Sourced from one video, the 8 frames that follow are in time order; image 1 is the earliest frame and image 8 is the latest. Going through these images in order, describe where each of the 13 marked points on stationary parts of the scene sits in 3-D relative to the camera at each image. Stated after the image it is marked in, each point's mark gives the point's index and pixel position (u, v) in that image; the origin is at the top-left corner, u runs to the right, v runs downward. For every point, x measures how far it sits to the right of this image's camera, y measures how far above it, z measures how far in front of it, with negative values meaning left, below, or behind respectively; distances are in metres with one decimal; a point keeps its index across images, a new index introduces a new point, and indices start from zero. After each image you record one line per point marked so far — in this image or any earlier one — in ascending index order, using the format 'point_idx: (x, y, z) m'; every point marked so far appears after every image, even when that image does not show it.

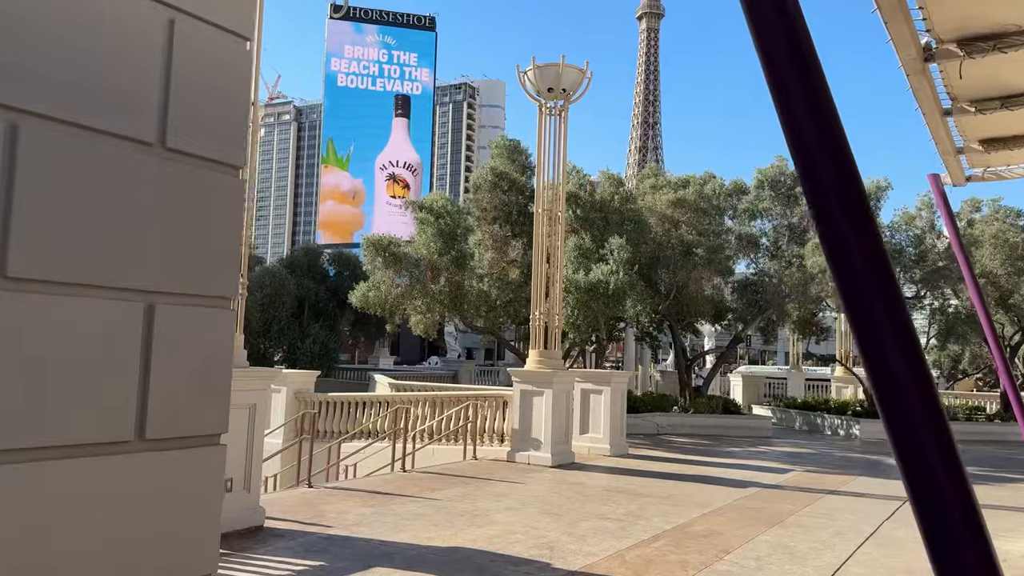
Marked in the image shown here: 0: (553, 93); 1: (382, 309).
0: (+0.6, +2.9, +11.8) m
1: (-2.8, -0.4, +16.9) m
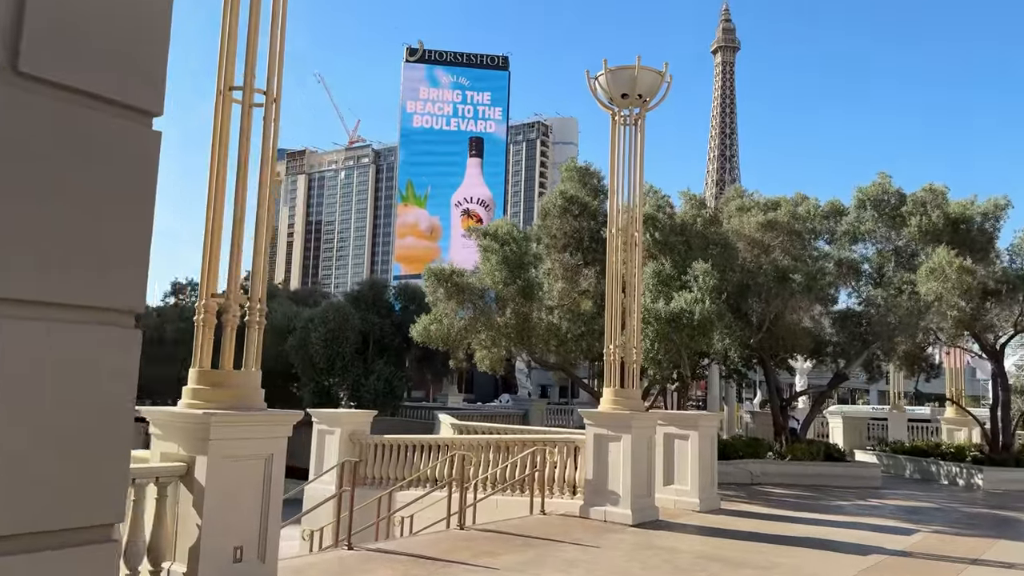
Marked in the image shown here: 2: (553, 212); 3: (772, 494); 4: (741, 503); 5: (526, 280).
0: (+1.5, +2.5, +10.6) m
1: (-1.4, -1.1, +15.8) m
2: (+0.8, +1.5, +16.1) m
3: (+4.7, -3.7, +14.4) m
4: (+3.7, -3.4, +12.7) m
5: (+0.3, +0.2, +15.1) m
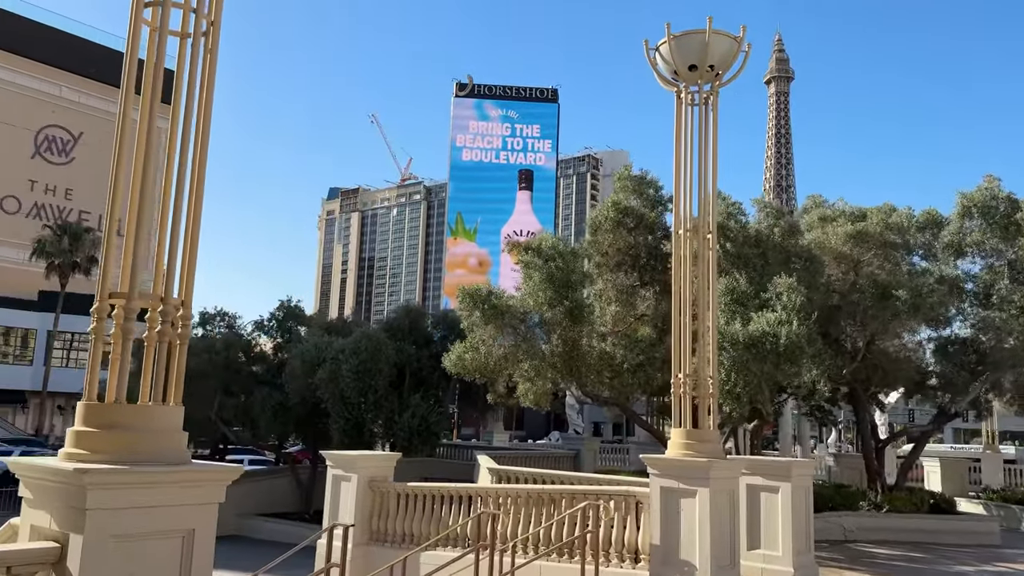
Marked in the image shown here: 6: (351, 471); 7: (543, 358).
0: (+2.0, +2.3, +8.6) m
1: (-0.5, -1.5, +13.8) m
2: (+1.6, +1.1, +14.2) m
3: (+5.4, -4.0, +11.9) m
4: (+4.3, -3.7, +10.3) m
5: (+1.0, -0.2, +13.1) m
6: (-2.1, -2.4, +10.5) m
7: (+0.5, -1.2, +12.9) m
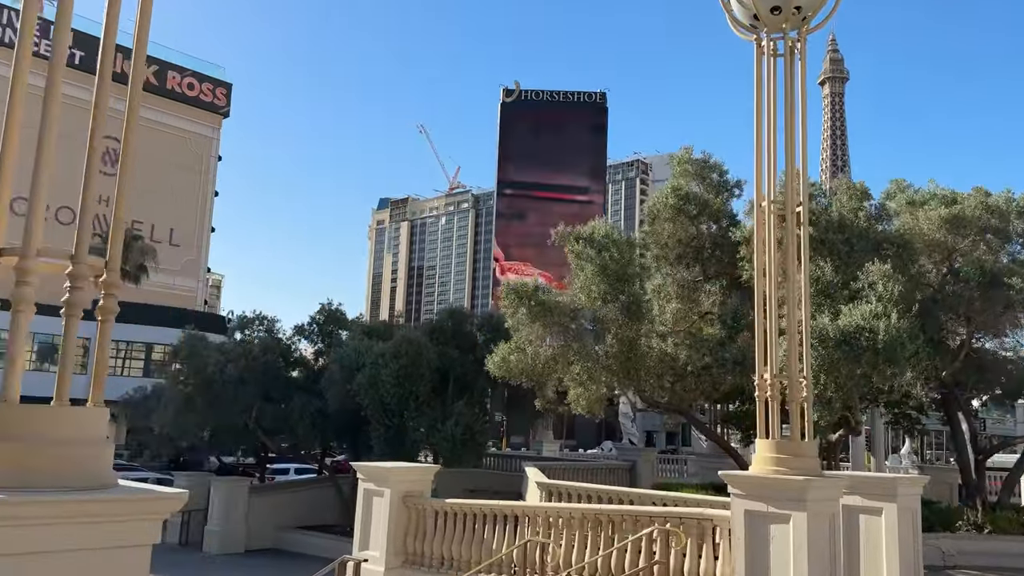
0: (+2.4, +2.5, +7.3) m
1: (+0.3, -1.4, +12.6) m
2: (+2.4, +1.2, +12.8) m
3: (+6.1, -3.9, +10.3) m
4: (+4.9, -3.5, +8.8) m
5: (+1.8, -0.1, +11.8) m
6: (-1.5, -2.3, +9.3) m
7: (+1.3, -1.1, +11.6) m
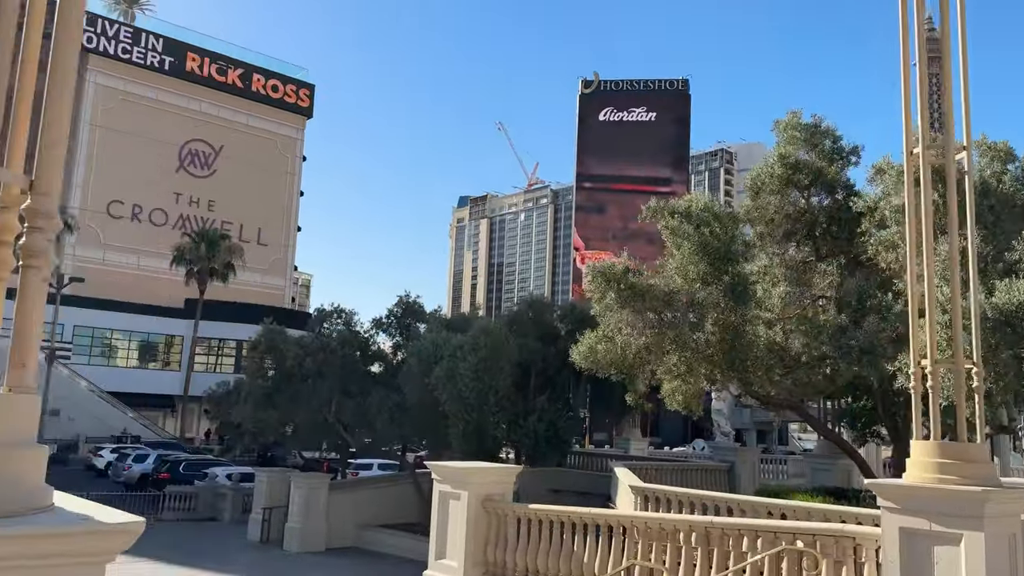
0: (+3.1, +2.7, +5.9) m
1: (+1.5, -1.2, +11.4) m
2: (+3.7, +1.5, +11.4) m
3: (+7.2, -3.6, +8.6) m
4: (+5.8, -3.2, +7.2) m
5: (+2.9, +0.2, +10.5) m
6: (-0.6, -2.1, +8.4) m
7: (+2.4, -0.8, +10.4) m
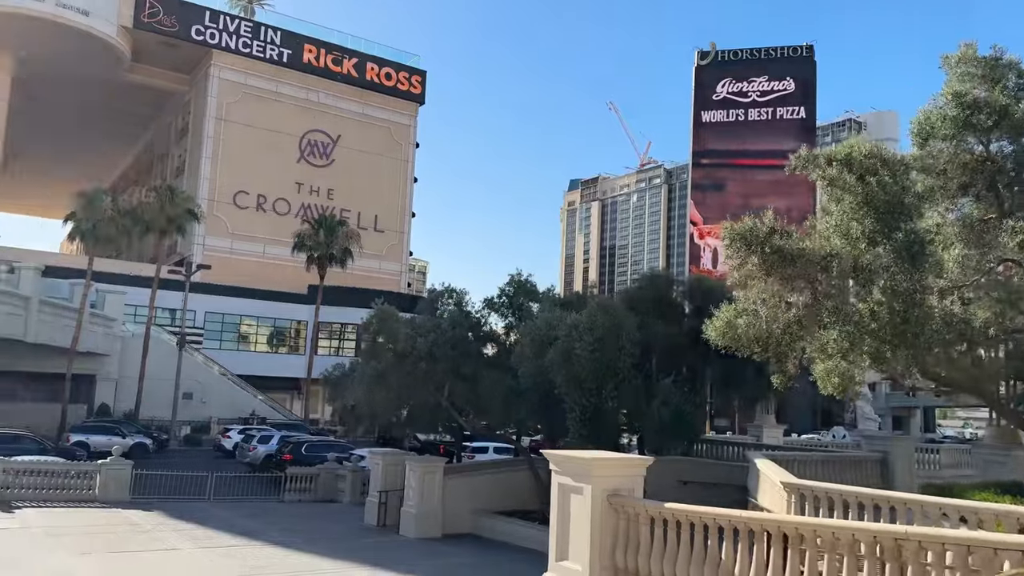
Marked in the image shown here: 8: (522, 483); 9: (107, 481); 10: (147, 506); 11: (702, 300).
0: (+3.8, +3.1, +4.2) m
1: (+3.1, -0.7, +10.0) m
2: (+5.2, +1.9, +9.6) m
3: (+8.3, -3.1, +6.4) m
4: (+6.7, -2.8, +5.2) m
5: (+4.4, +0.6, +8.8) m
6: (+0.6, -1.8, +7.3) m
7: (+3.9, -0.4, +8.8) m
8: (+0.3, -4.9, +19.9) m
9: (-9.5, -4.5, +18.6) m
10: (-8.6, -5.1, +18.7) m
11: (+4.0, -0.3, +16.9) m
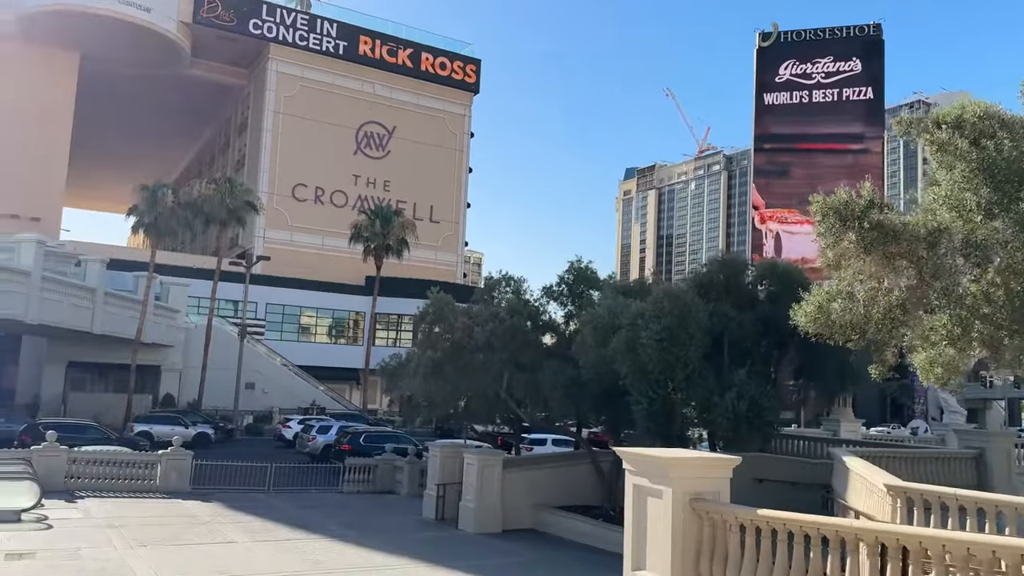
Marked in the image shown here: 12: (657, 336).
0: (+4.2, +3.2, +3.2) m
1: (+3.9, -0.5, +9.1) m
2: (+5.9, +2.1, +8.6) m
3: (+8.9, -2.9, +5.1) m
4: (+7.2, -2.7, +4.1) m
5: (+5.0, +0.8, +7.8) m
6: (+1.2, -1.6, +6.6) m
7: (+4.5, -0.2, +7.8) m
8: (+1.7, -4.6, +19.2) m
9: (-8.1, -4.3, +18.6) m
10: (-7.2, -4.9, +18.7) m
11: (+5.3, 0.0, +15.9) m
12: (+2.6, -0.8, +14.0) m
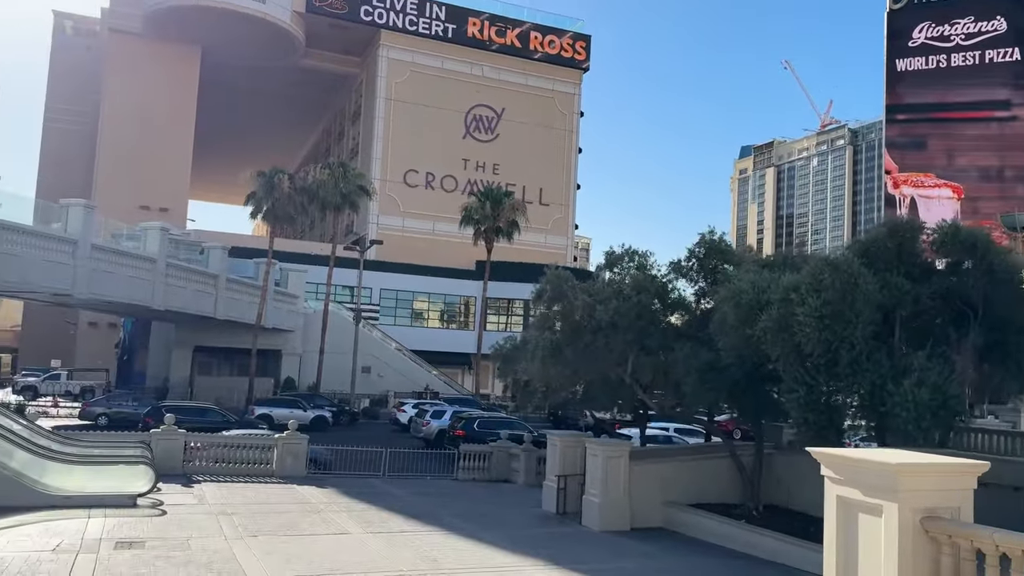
0: (+4.7, +3.5, +1.2) m
1: (+5.2, -0.1, +7.1) m
2: (+7.1, +2.6, +6.2) m
3: (+9.6, -2.5, +2.5) m
4: (+7.8, -2.3, +1.7) m
5: (+6.2, +1.2, +5.6) m
6: (+2.3, -1.3, +4.9) m
7: (+5.7, +0.2, +5.7) m
8: (+4.6, -4.0, +17.5) m
9: (-5.3, -3.9, +18.2) m
10: (-4.4, -4.5, +18.2) m
11: (+7.5, +0.6, +13.6) m
12: (+4.6, -0.4, +12.1) m
